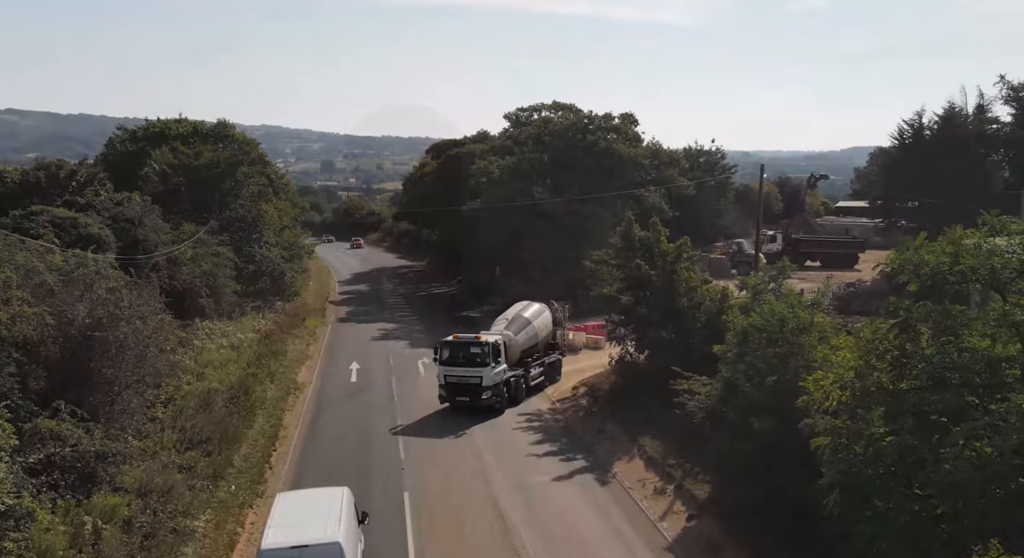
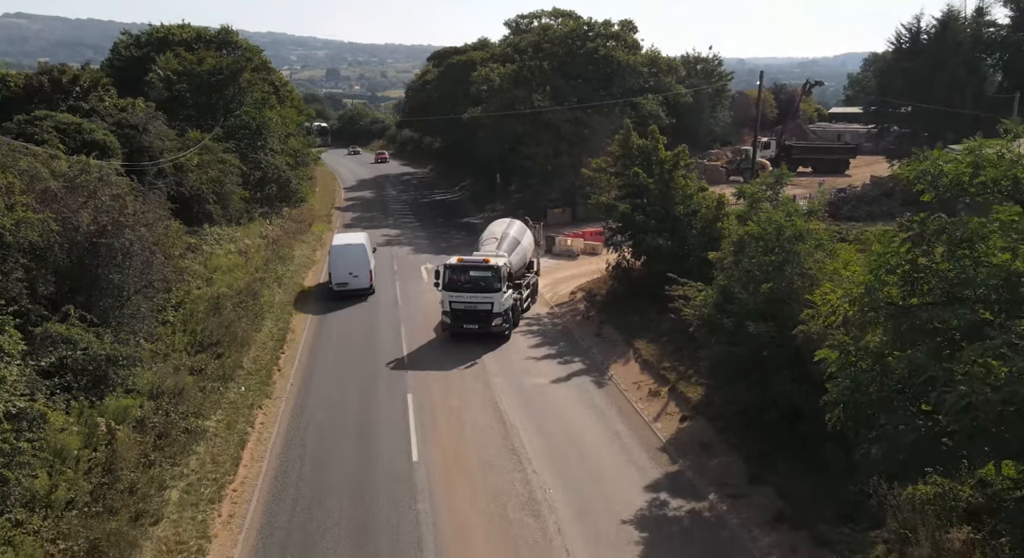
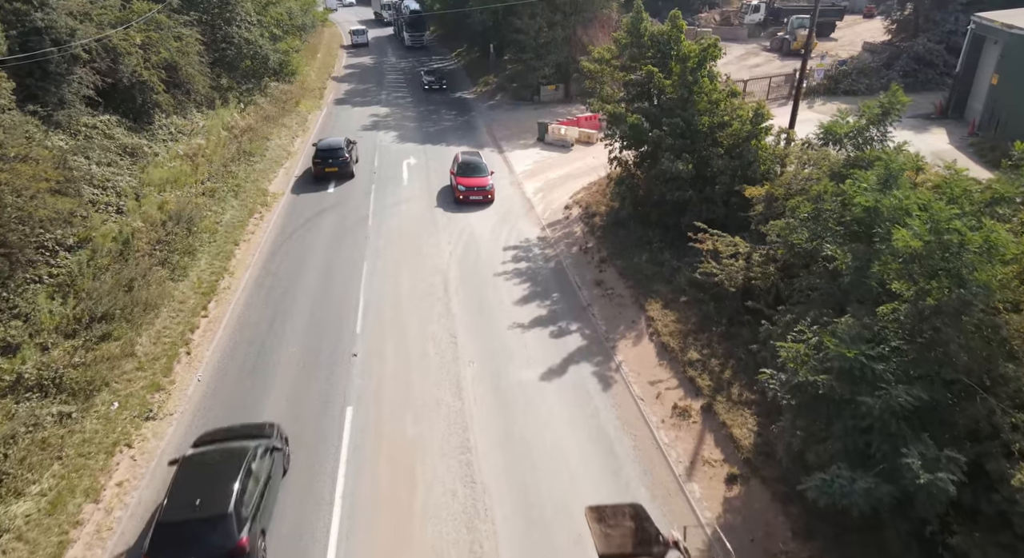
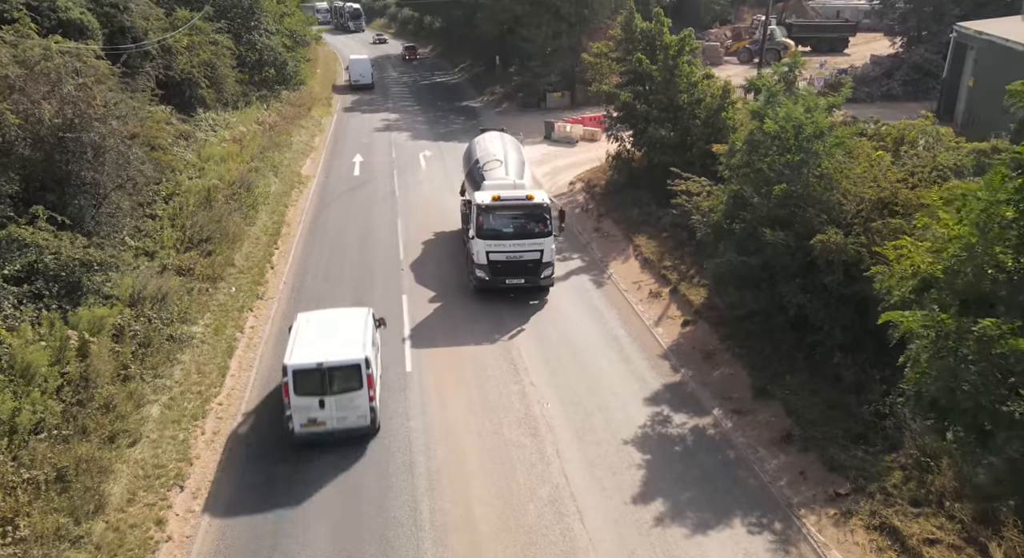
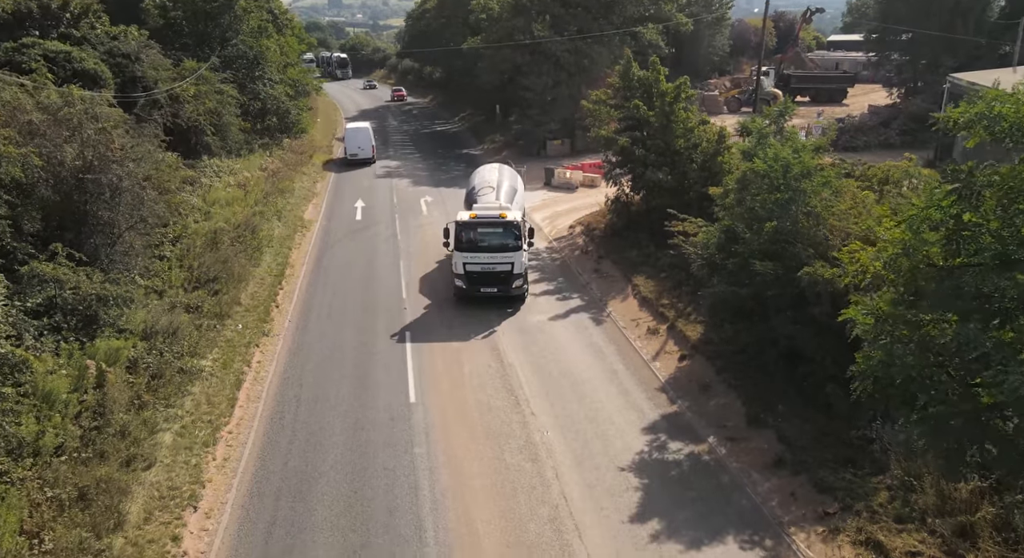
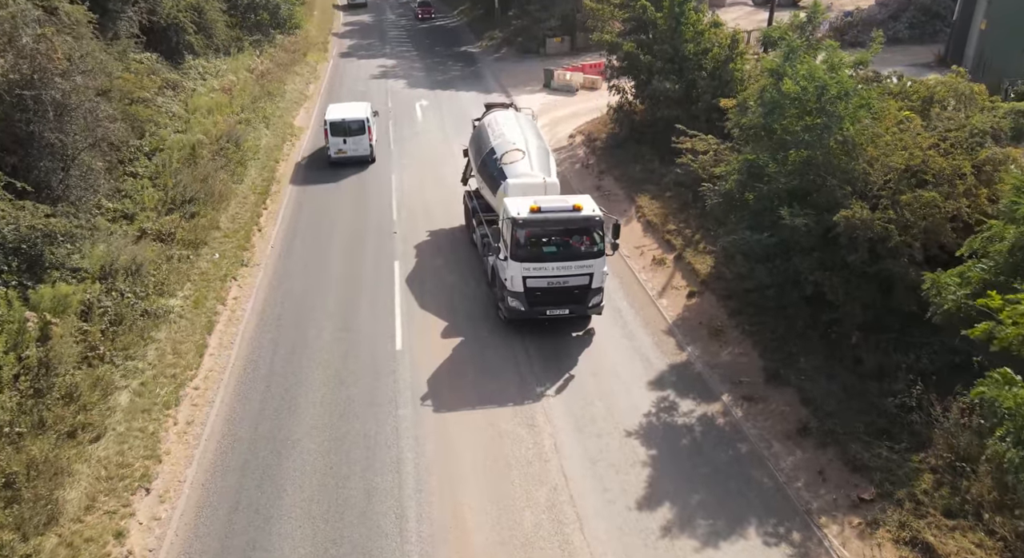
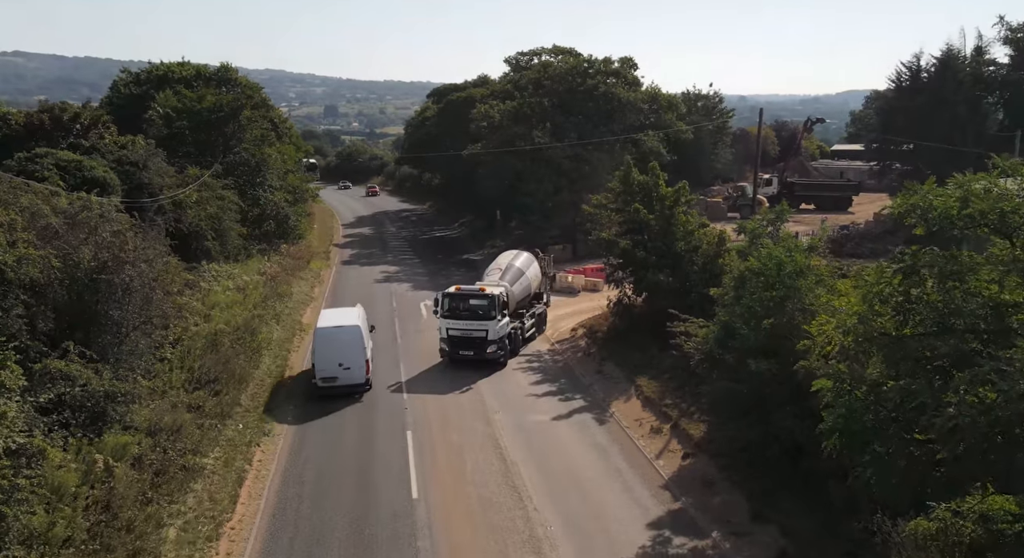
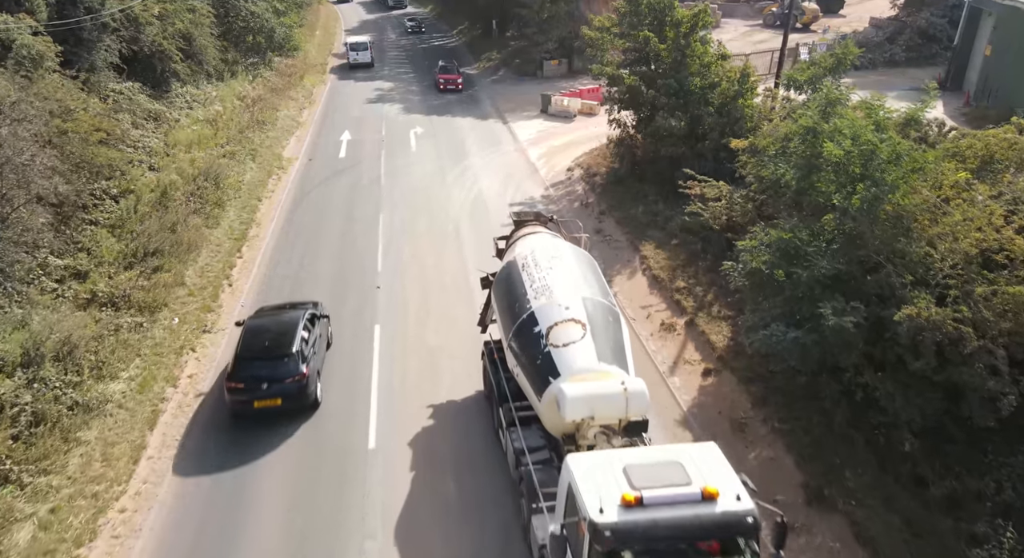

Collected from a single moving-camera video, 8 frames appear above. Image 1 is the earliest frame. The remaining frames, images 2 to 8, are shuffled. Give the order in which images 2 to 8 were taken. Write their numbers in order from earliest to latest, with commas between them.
7, 2, 5, 4, 6, 8, 3
